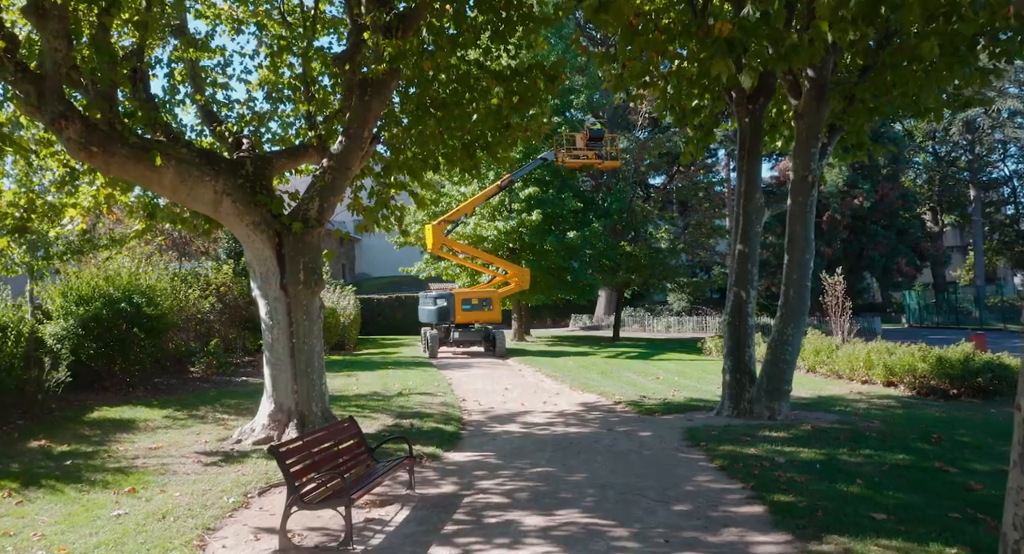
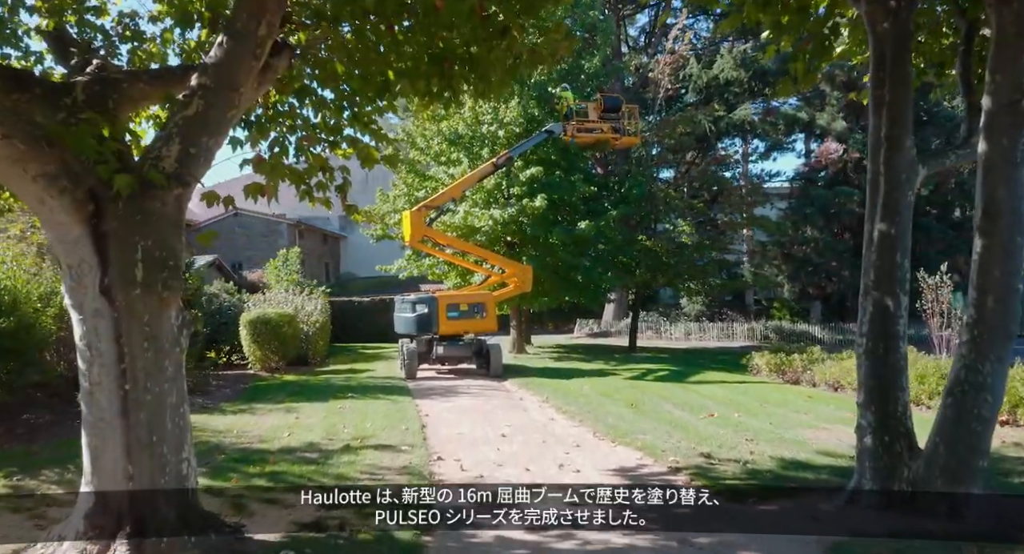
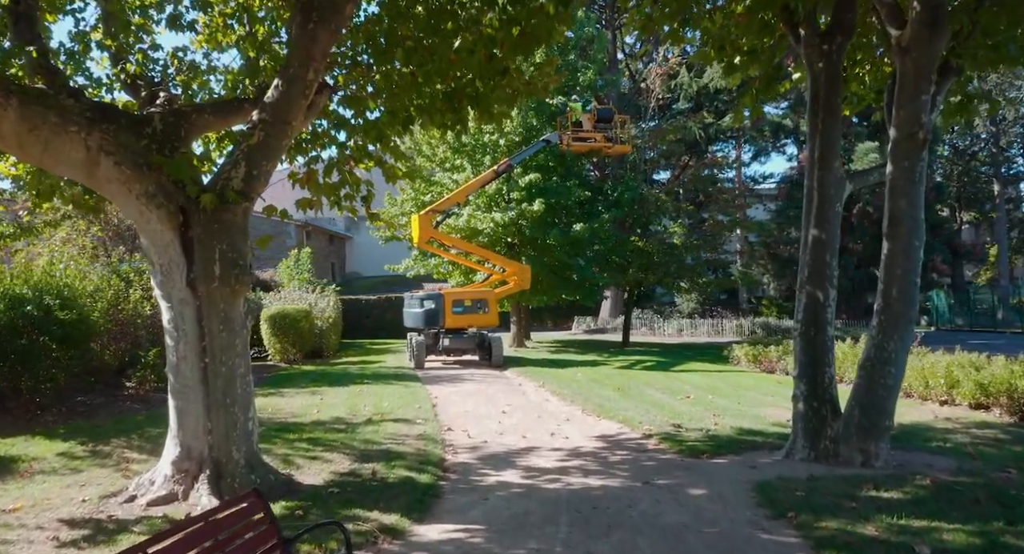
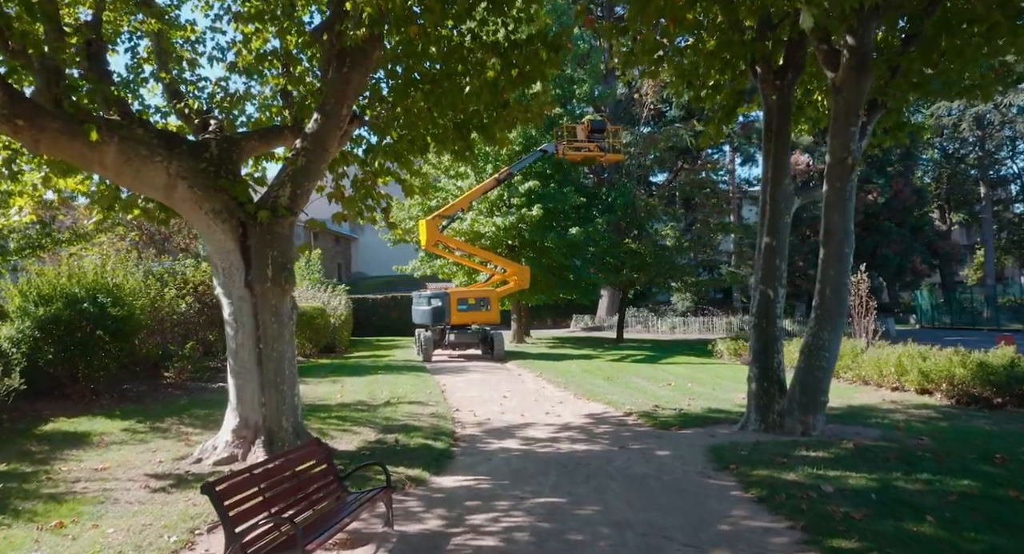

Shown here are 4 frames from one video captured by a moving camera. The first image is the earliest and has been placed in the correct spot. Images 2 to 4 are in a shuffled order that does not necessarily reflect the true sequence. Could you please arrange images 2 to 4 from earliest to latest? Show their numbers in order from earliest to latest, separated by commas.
4, 3, 2
